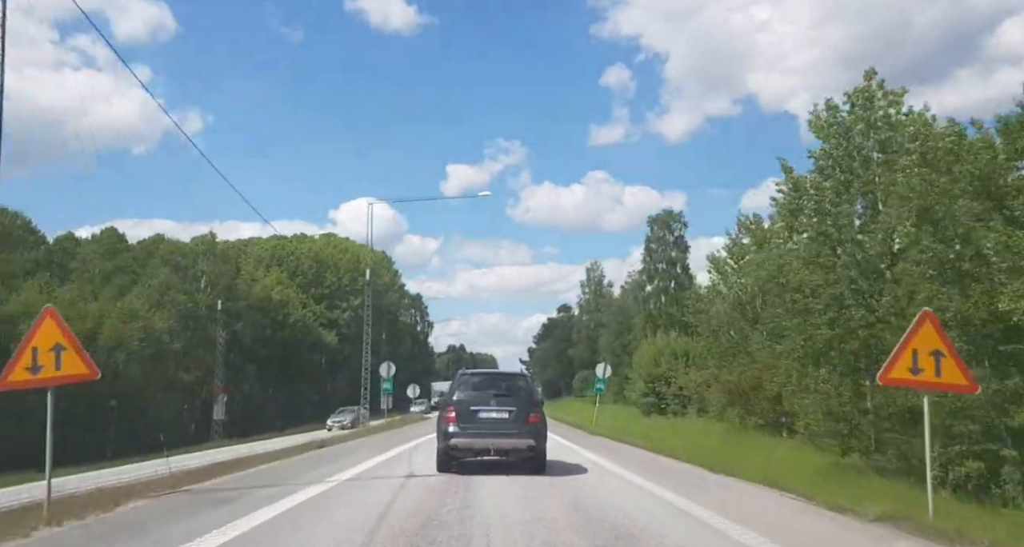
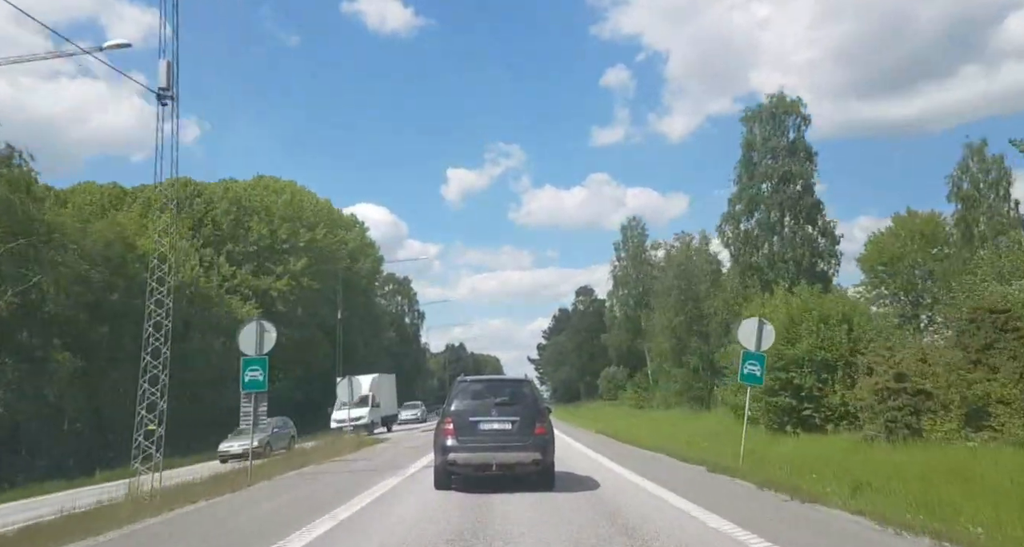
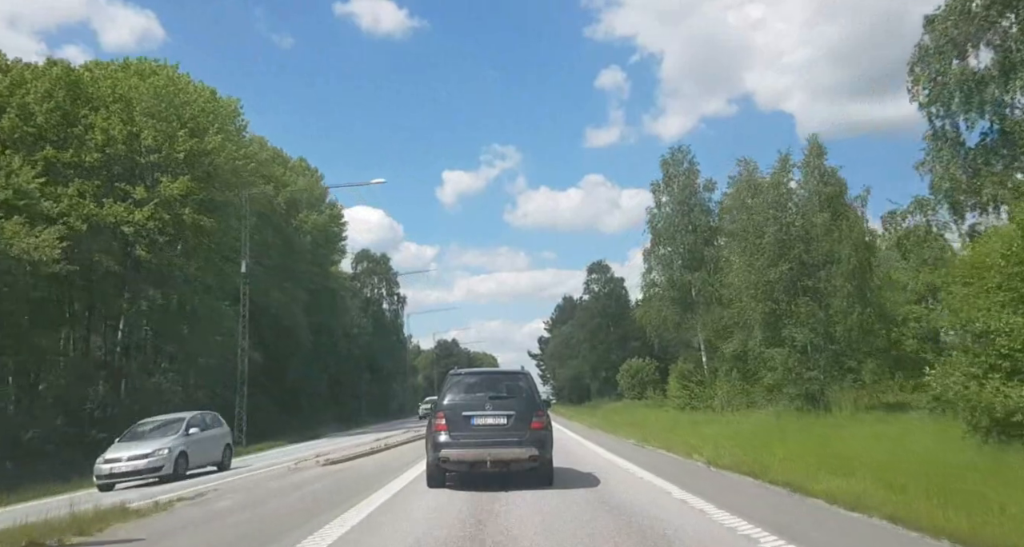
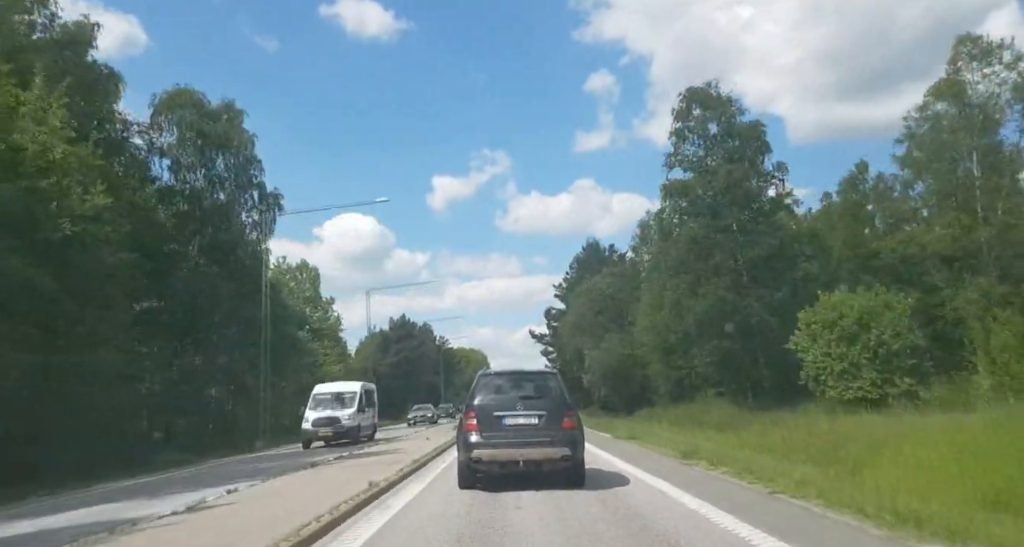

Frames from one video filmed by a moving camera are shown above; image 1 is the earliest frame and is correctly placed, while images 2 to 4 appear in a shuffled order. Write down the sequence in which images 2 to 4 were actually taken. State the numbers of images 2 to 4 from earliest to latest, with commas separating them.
2, 3, 4
